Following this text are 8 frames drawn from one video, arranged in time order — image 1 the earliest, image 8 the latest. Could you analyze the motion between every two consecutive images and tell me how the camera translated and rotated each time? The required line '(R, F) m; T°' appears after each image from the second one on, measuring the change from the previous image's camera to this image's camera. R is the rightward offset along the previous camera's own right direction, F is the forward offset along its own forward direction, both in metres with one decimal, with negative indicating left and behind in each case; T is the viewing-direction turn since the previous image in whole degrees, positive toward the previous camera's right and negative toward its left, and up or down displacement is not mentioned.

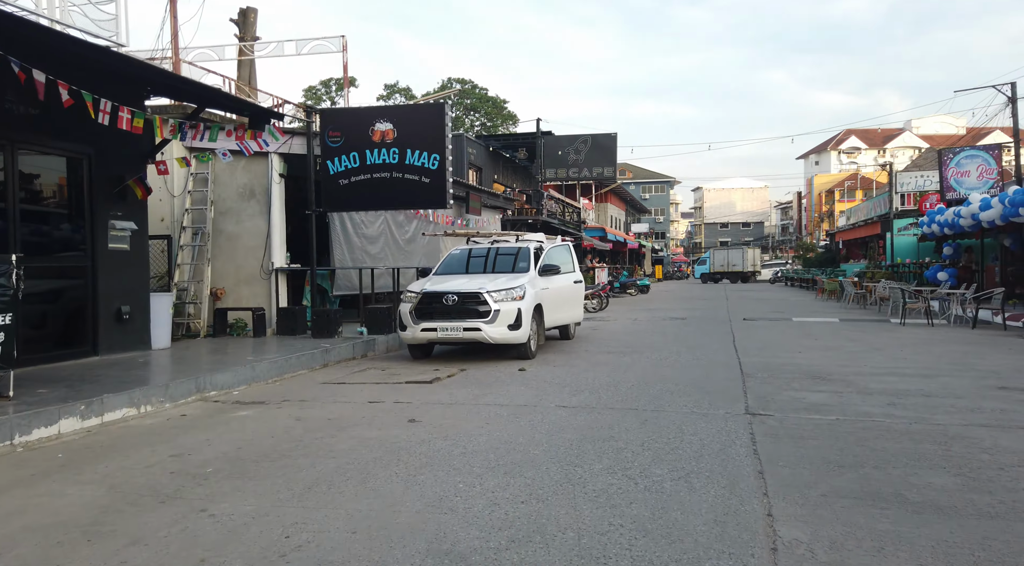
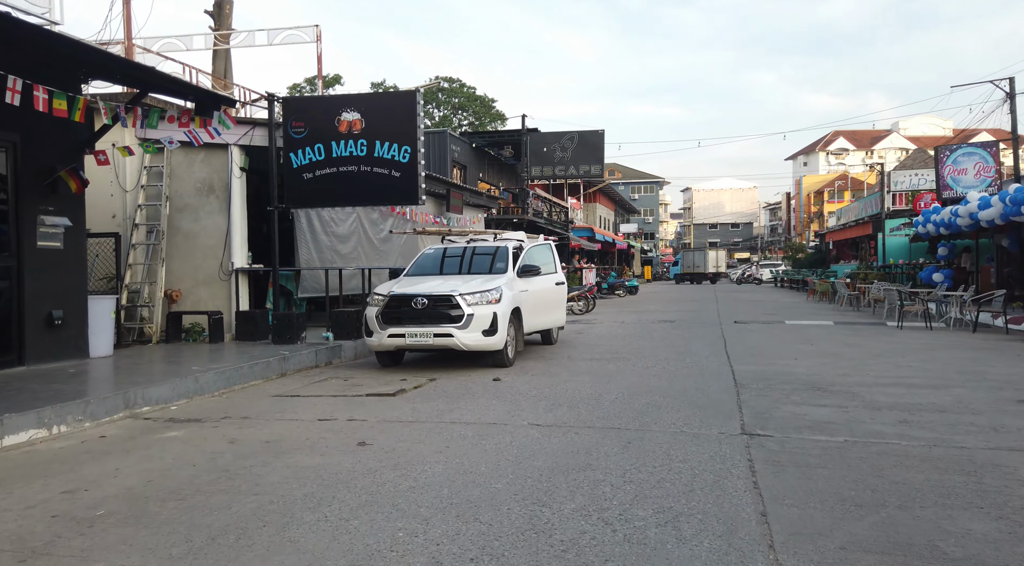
(+0.2, +0.8) m; +1°
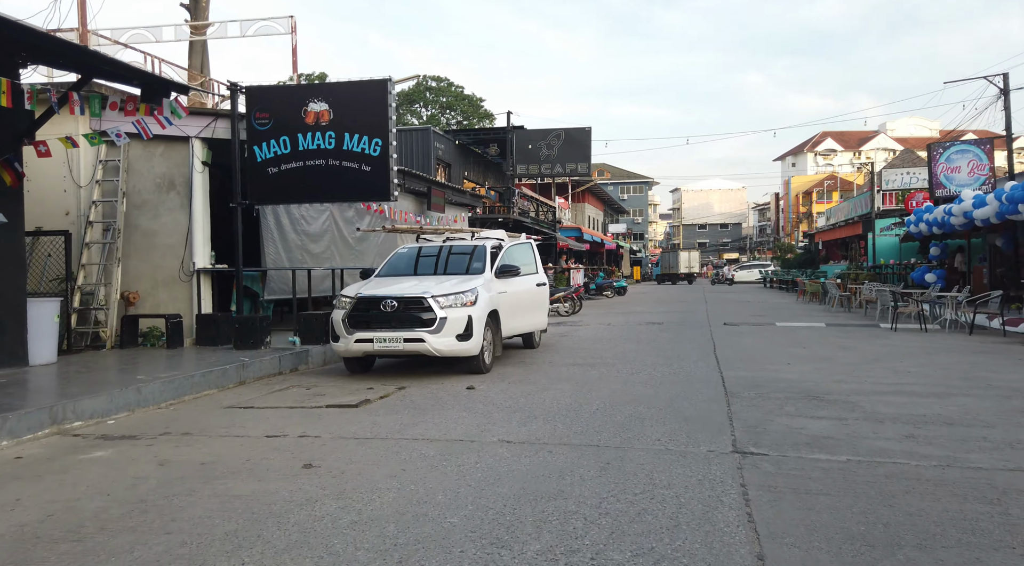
(+0.2, +0.6) m; +1°
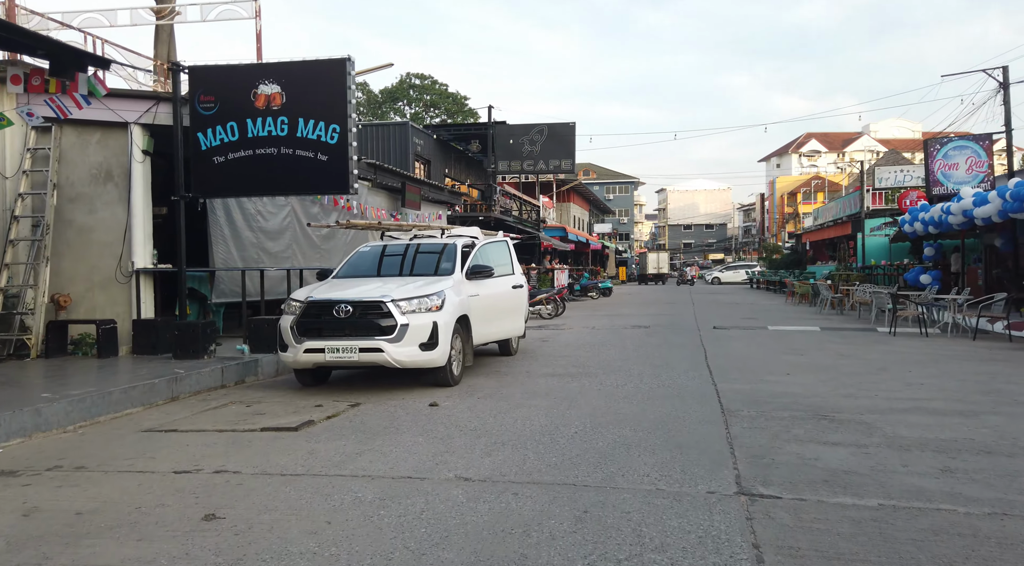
(+0.2, +1.0) m; +1°
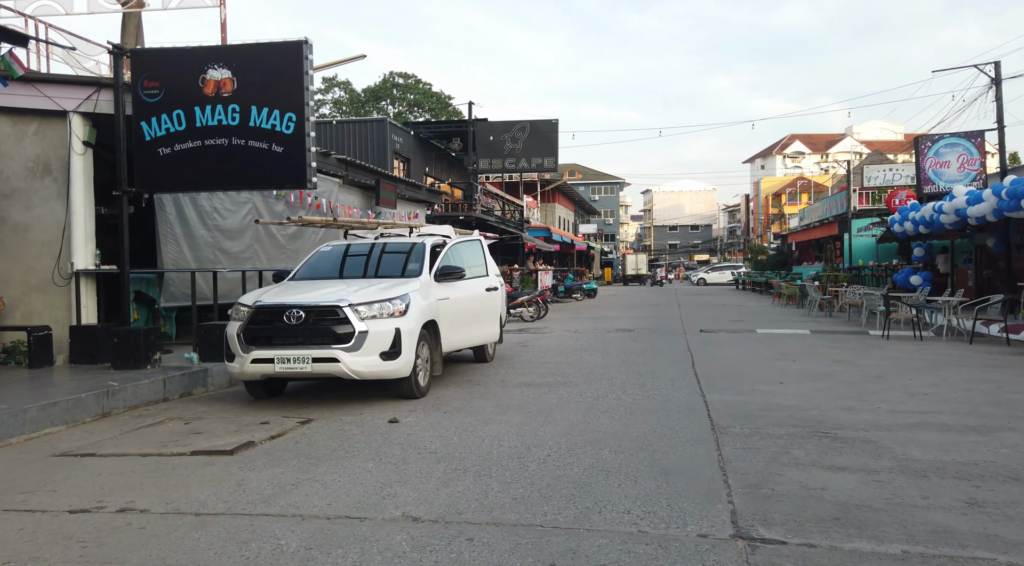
(+0.2, +0.7) m; +1°
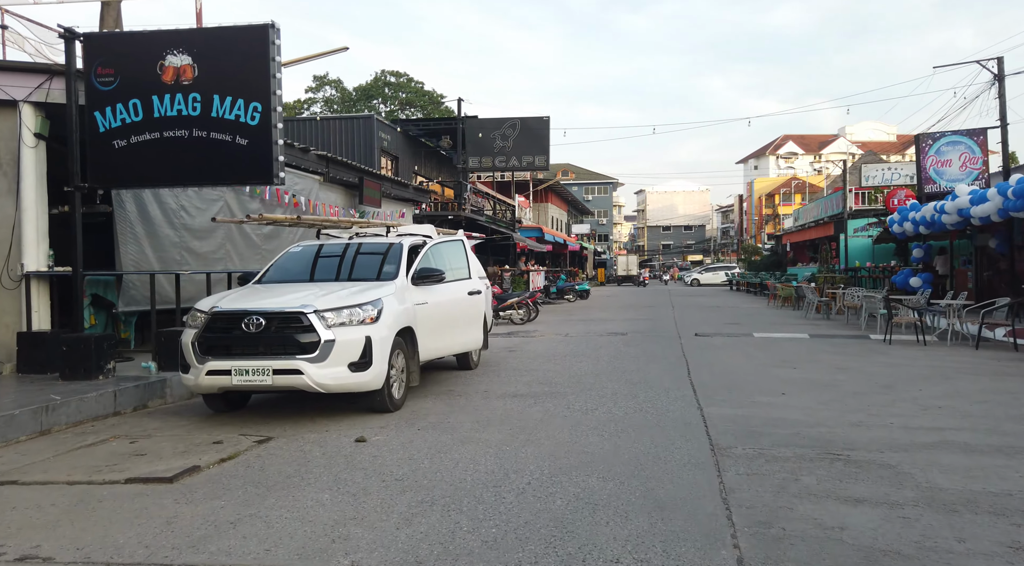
(+0.1, +0.6) m; +1°
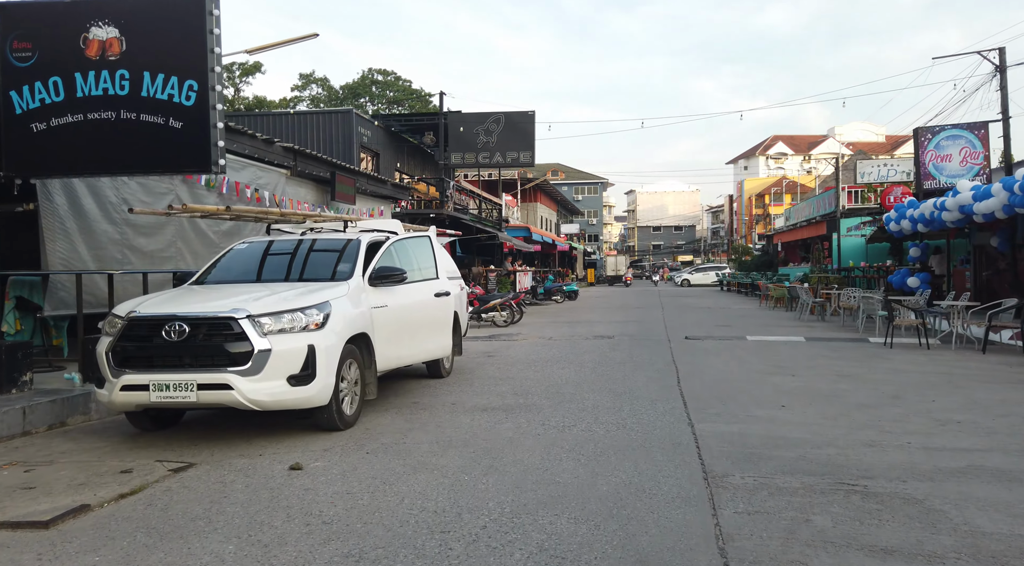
(+0.2, +0.9) m; +1°
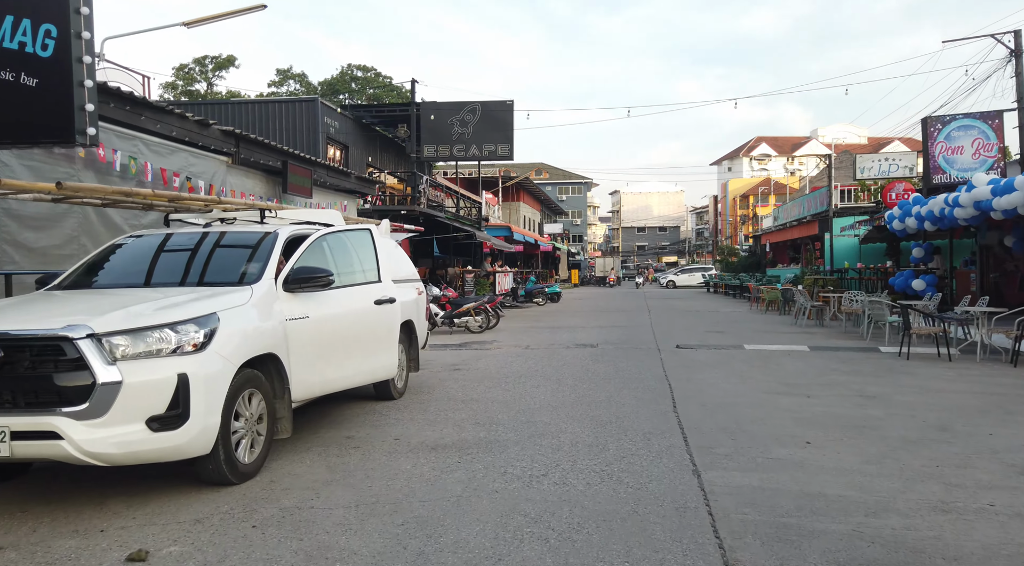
(+0.2, +1.6) m; +1°
